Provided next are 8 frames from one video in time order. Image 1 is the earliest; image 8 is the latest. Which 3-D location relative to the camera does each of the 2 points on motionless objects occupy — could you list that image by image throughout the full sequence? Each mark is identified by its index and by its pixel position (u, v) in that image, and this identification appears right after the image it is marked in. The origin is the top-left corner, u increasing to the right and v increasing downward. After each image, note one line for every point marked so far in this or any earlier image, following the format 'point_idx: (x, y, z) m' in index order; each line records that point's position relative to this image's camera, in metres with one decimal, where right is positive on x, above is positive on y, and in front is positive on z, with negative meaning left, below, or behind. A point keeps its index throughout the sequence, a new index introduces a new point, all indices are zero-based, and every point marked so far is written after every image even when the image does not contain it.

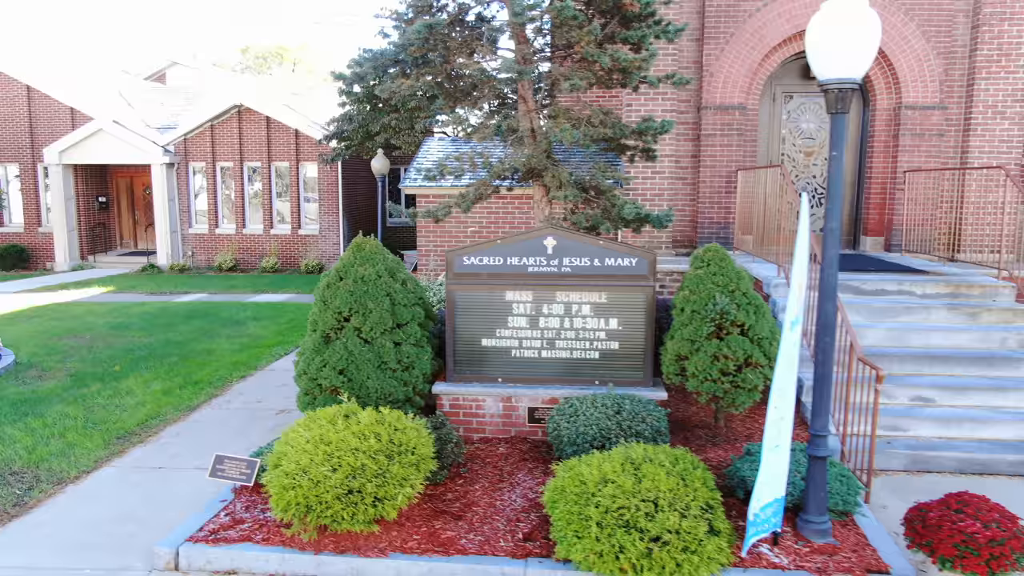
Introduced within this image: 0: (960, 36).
0: (+7.2, +4.0, +9.1) m
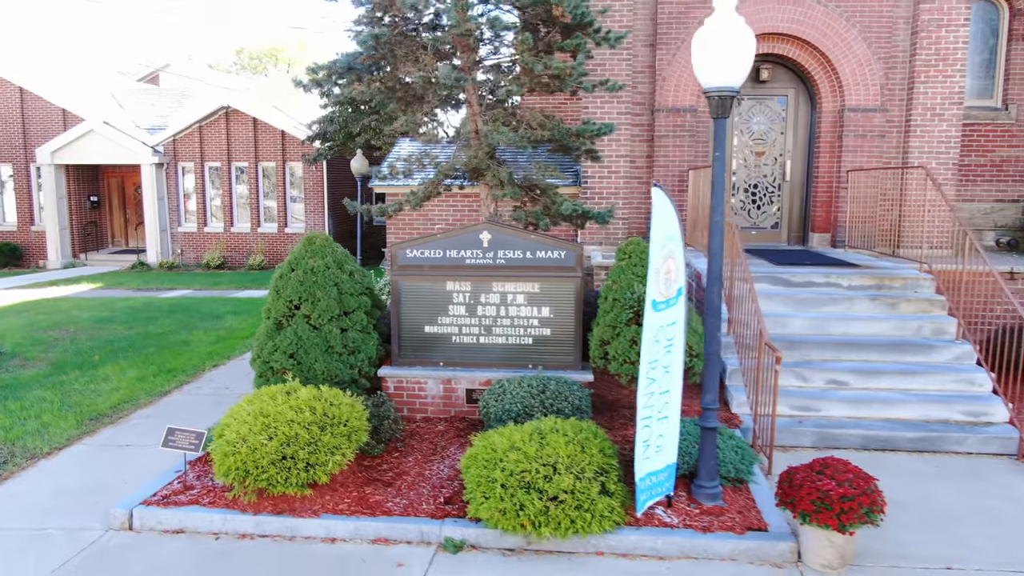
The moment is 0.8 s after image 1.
0: (+6.5, +4.1, +9.6) m
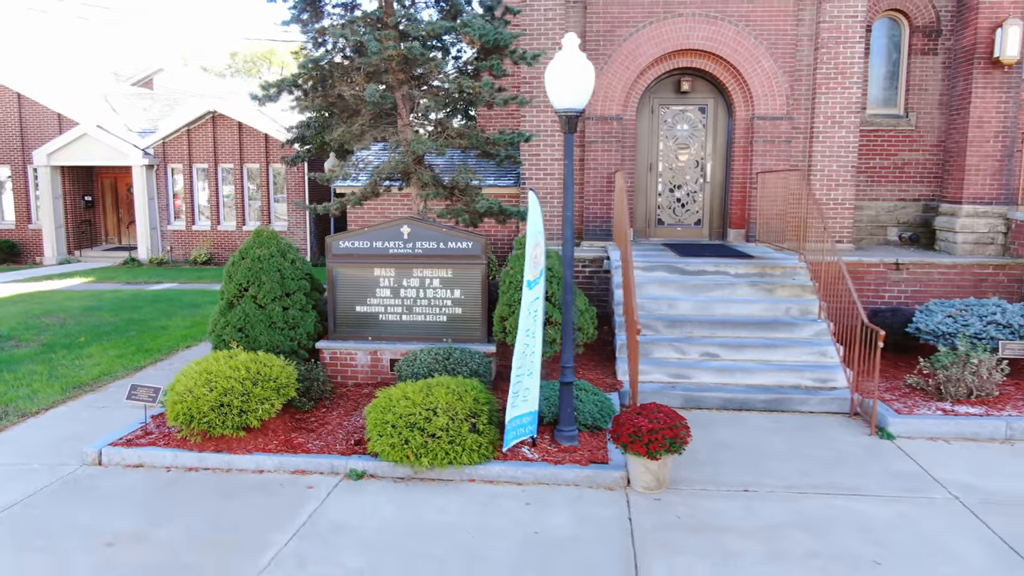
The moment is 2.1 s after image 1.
0: (+5.5, +4.3, +10.7) m
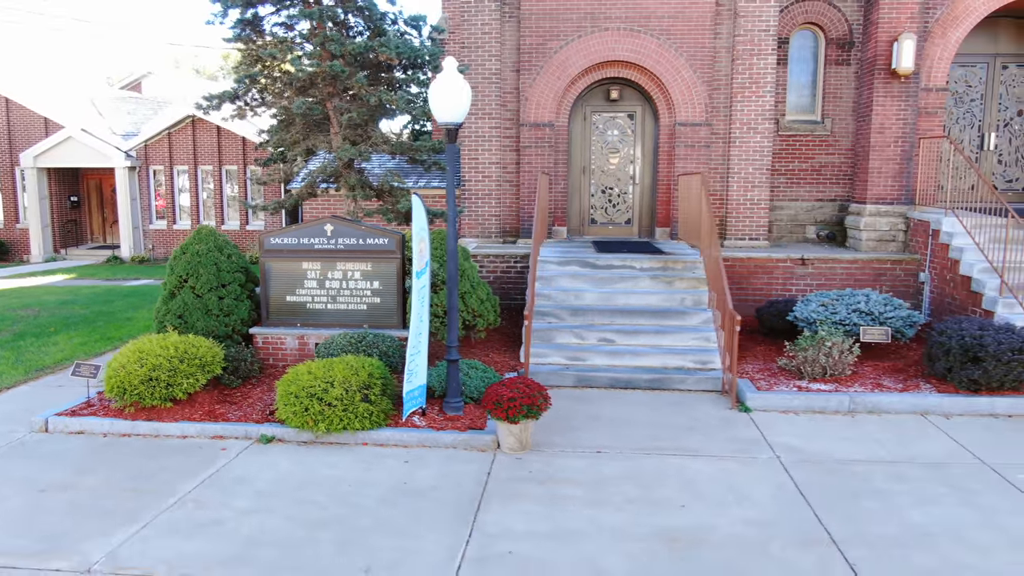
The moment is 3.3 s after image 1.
0: (+4.2, +4.5, +11.5) m
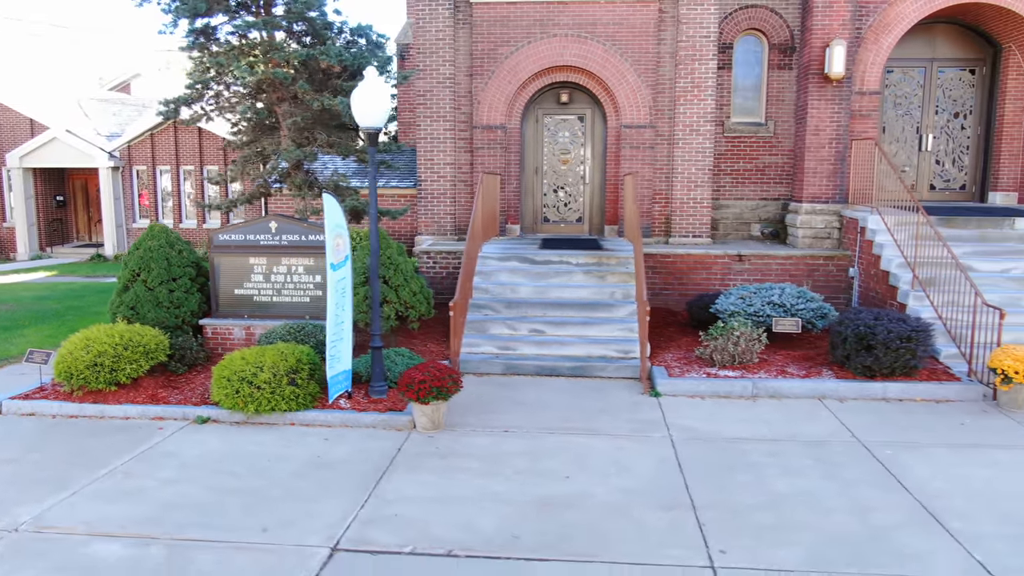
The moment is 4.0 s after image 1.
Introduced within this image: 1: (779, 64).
0: (+3.2, +4.6, +12.0) m
1: (+5.9, +4.9, +12.6) m
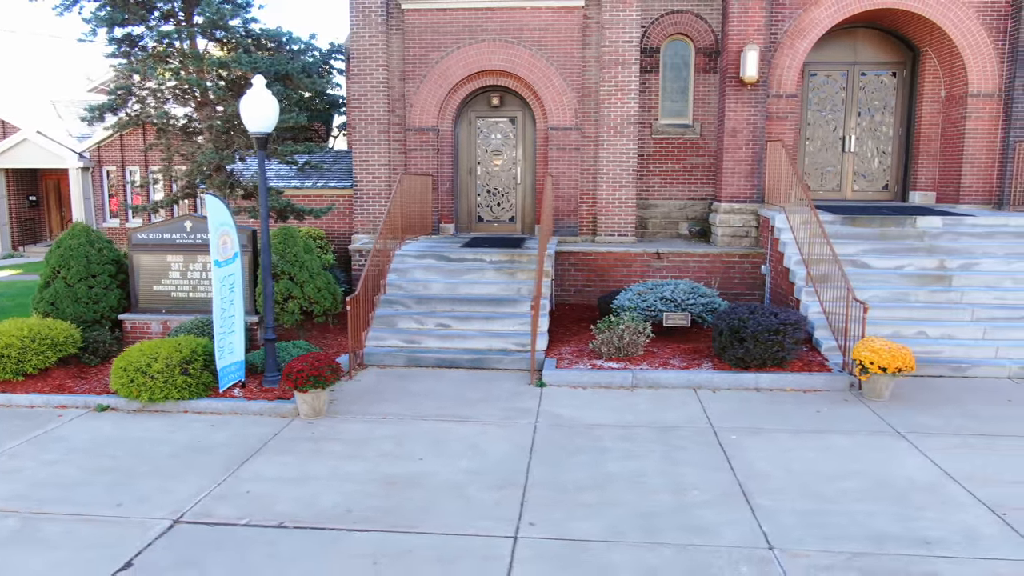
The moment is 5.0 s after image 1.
0: (+1.7, +4.6, +12.4) m
1: (+4.4, +5.0, +13.0) m
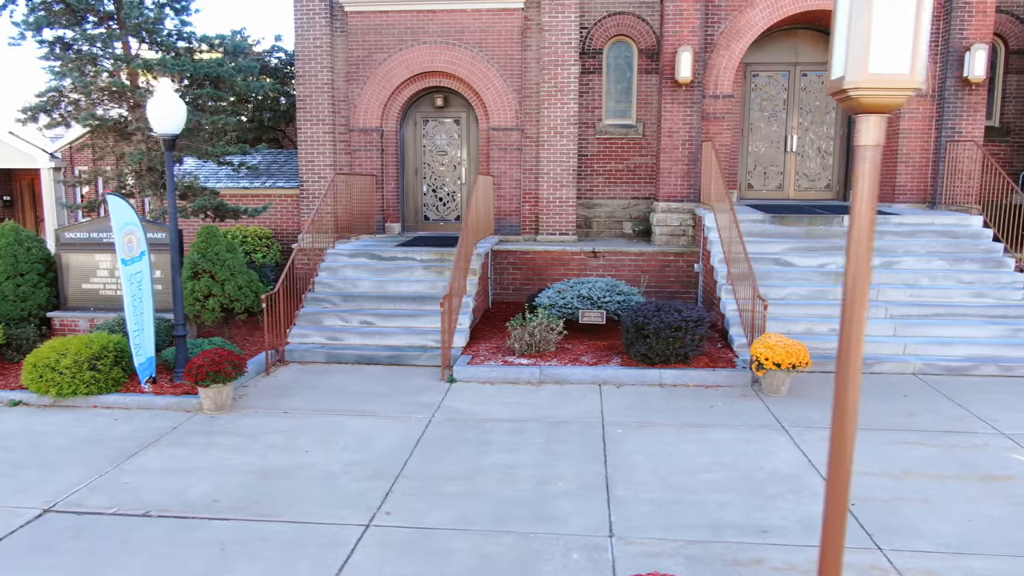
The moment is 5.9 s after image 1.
0: (+0.4, +4.7, +12.6) m
1: (+3.1, +5.1, +13.1) m
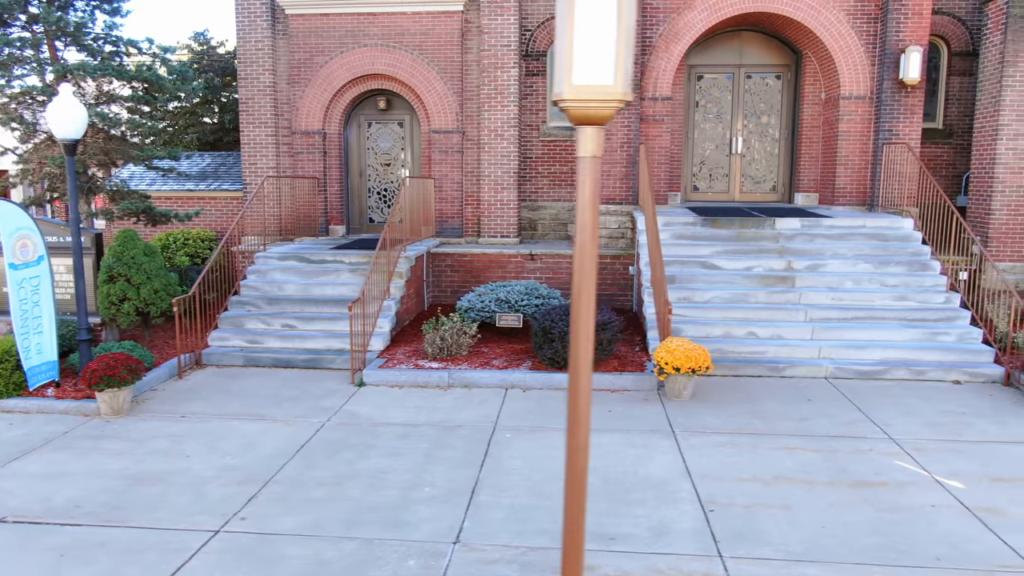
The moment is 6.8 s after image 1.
0: (-0.9, +4.6, +12.6) m
1: (+1.8, +5.0, +13.1) m
